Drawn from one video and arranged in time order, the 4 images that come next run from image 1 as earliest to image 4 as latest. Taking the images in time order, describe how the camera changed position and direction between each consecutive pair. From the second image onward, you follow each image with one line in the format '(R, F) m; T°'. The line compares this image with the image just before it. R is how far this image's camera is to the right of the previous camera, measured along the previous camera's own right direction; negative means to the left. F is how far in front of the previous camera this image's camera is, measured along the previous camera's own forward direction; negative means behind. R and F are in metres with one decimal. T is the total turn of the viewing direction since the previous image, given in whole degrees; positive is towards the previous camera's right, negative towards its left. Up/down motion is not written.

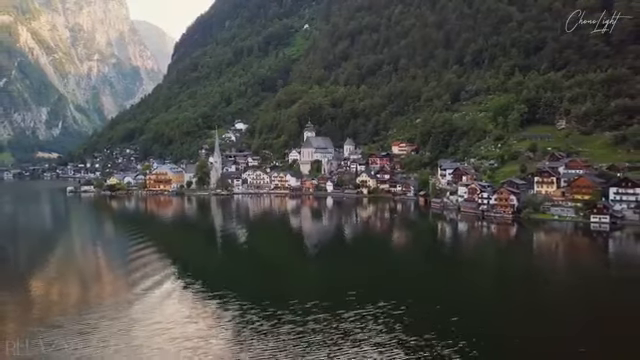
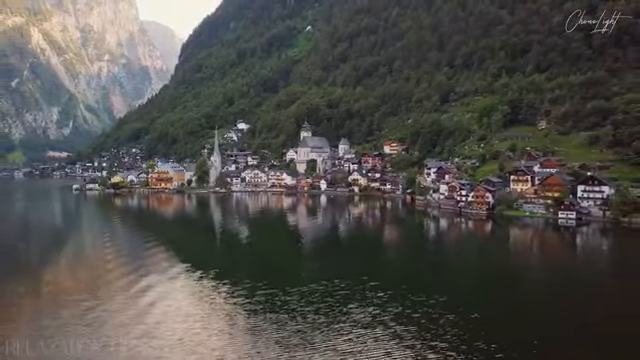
(+1.2, -1.7) m; -1°
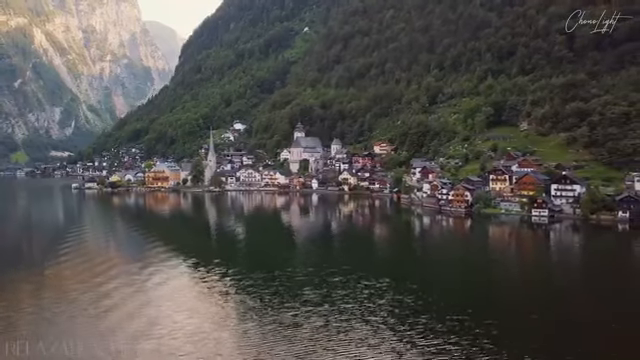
(+0.8, -1.3) m; 0°
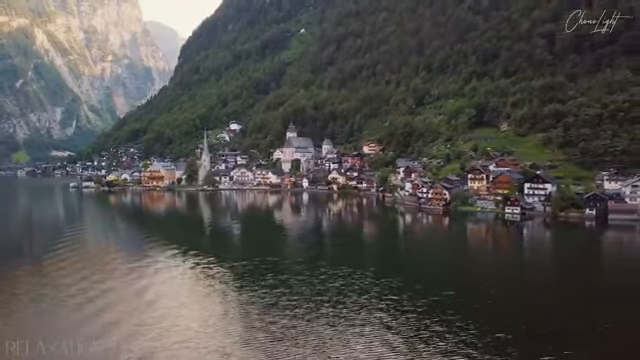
(+0.9, -1.4) m; 0°
